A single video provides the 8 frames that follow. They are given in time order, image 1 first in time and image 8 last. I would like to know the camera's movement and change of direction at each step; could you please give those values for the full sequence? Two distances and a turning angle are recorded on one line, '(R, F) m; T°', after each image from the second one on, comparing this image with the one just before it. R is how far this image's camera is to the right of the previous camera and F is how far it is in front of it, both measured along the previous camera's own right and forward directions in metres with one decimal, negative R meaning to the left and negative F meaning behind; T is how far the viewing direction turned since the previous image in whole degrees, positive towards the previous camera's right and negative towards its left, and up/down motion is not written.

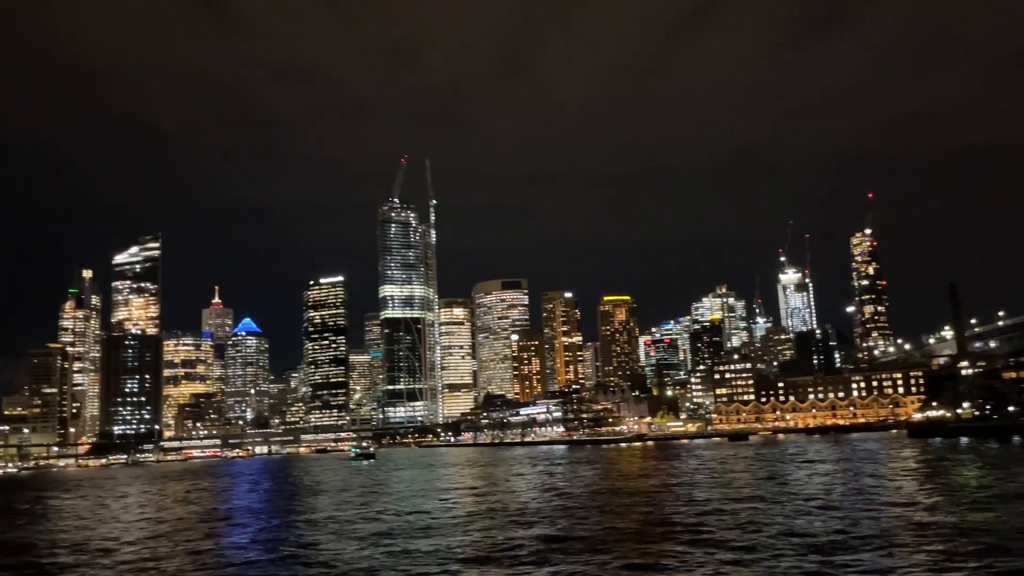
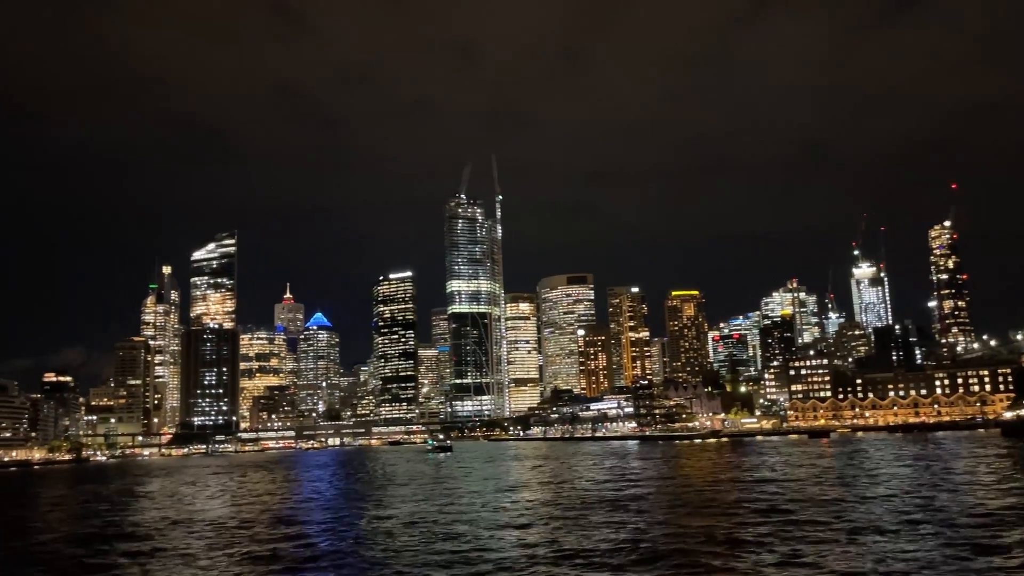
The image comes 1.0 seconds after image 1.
(-1.5, -0.2) m; -4°
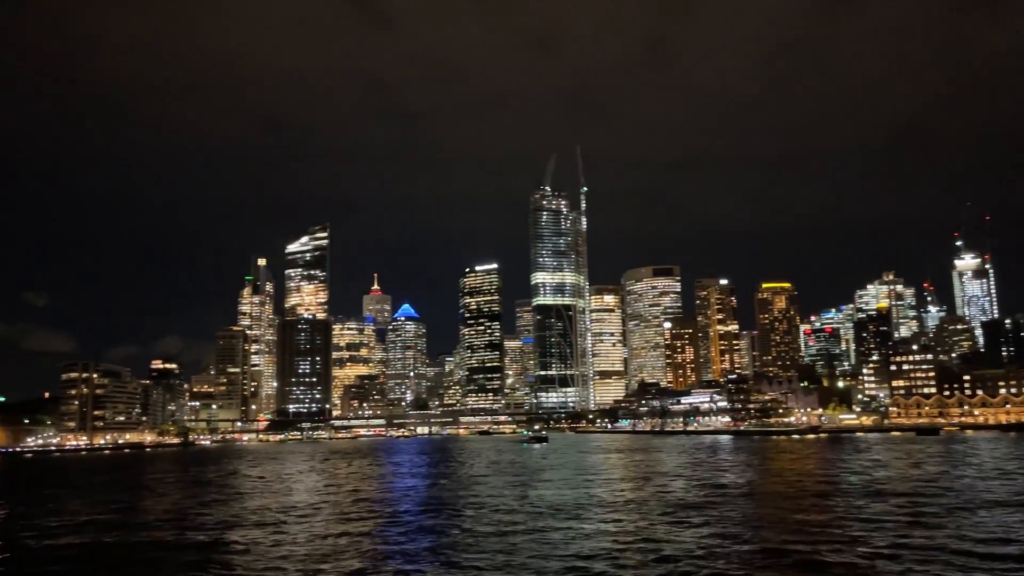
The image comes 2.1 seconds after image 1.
(-1.9, -0.2) m; -5°
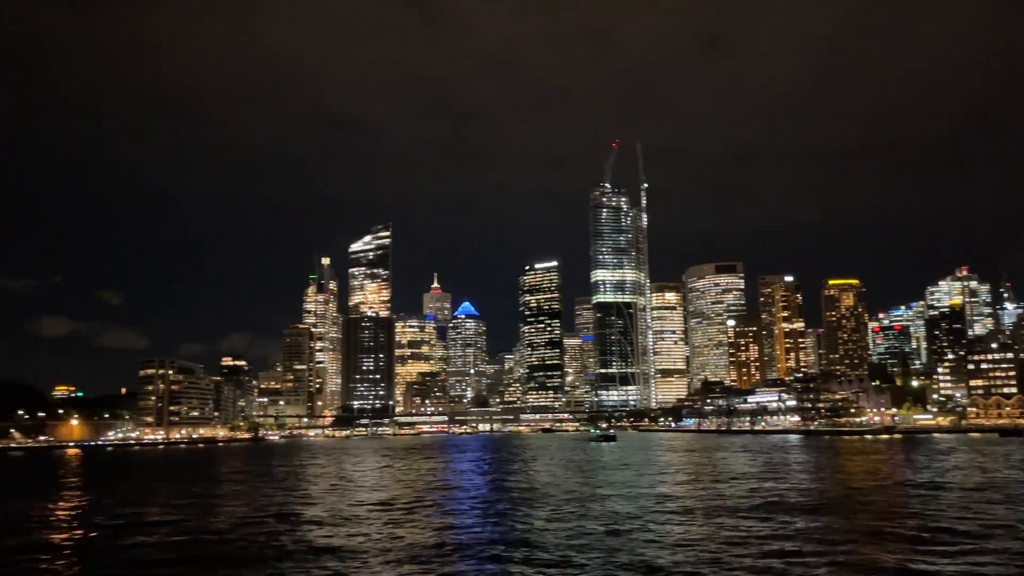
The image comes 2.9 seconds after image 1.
(-1.3, -0.1) m; -4°
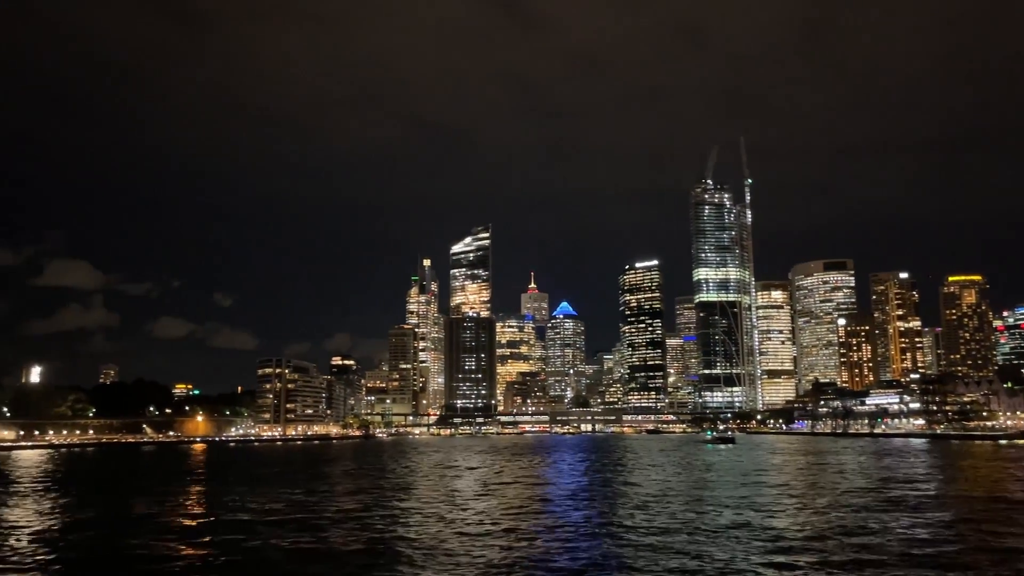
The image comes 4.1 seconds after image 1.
(-2.2, -0.1) m; -6°
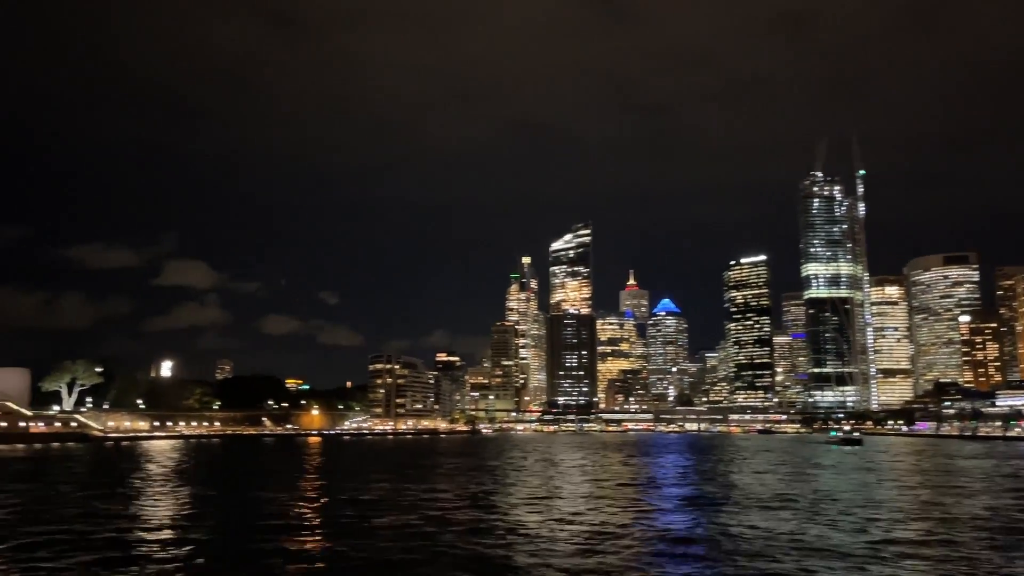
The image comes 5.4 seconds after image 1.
(-2.2, -0.1) m; -6°
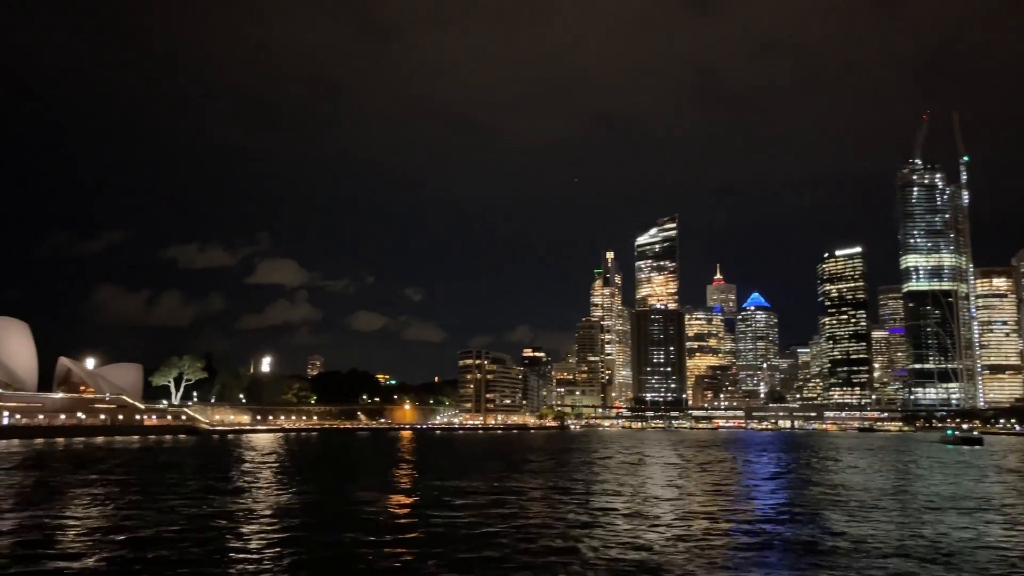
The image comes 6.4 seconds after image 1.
(-1.8, +0.1) m; -5°
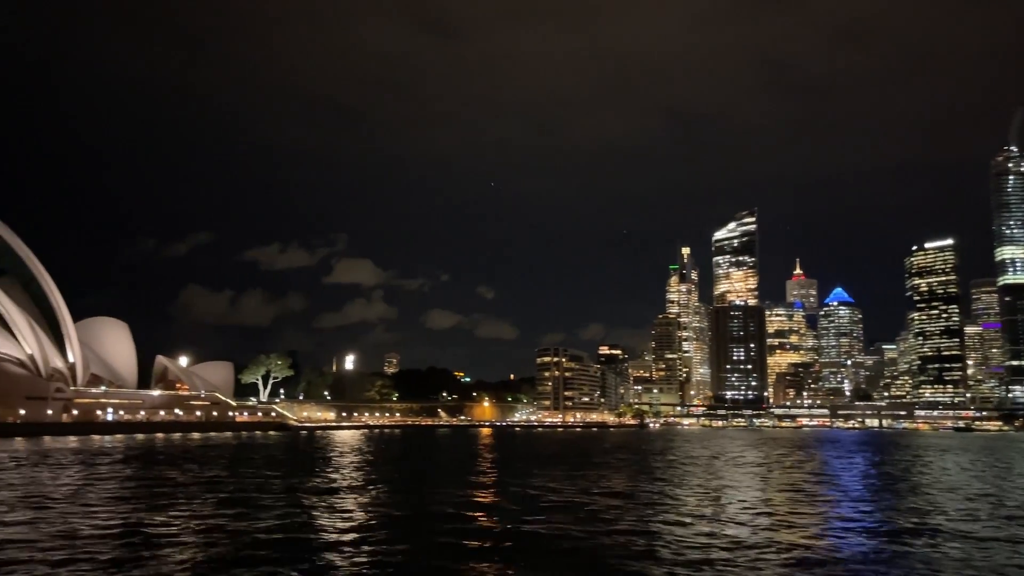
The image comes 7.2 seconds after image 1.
(-1.4, 0.0) m; -5°
